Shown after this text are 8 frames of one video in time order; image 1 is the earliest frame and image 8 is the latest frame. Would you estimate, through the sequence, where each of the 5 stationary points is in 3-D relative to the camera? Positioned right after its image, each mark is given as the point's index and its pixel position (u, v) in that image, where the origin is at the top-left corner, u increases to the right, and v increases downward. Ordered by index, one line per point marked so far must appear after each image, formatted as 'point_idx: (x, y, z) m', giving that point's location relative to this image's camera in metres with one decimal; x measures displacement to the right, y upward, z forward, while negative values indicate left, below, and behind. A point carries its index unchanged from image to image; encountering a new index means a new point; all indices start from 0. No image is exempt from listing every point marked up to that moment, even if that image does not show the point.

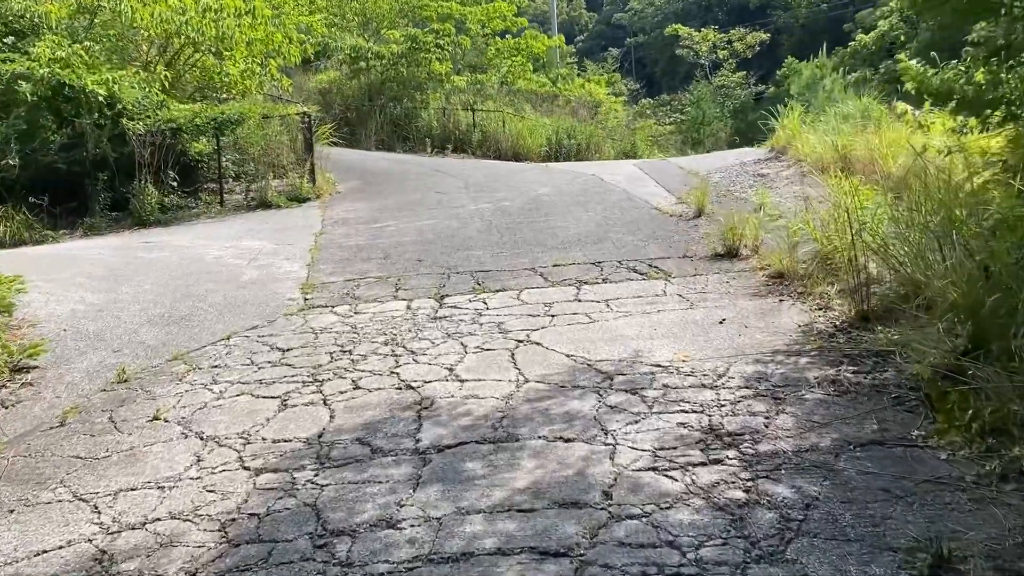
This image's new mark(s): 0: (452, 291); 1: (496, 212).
0: (-0.4, 0.0, +5.7) m
1: (-0.1, +0.8, +8.9) m
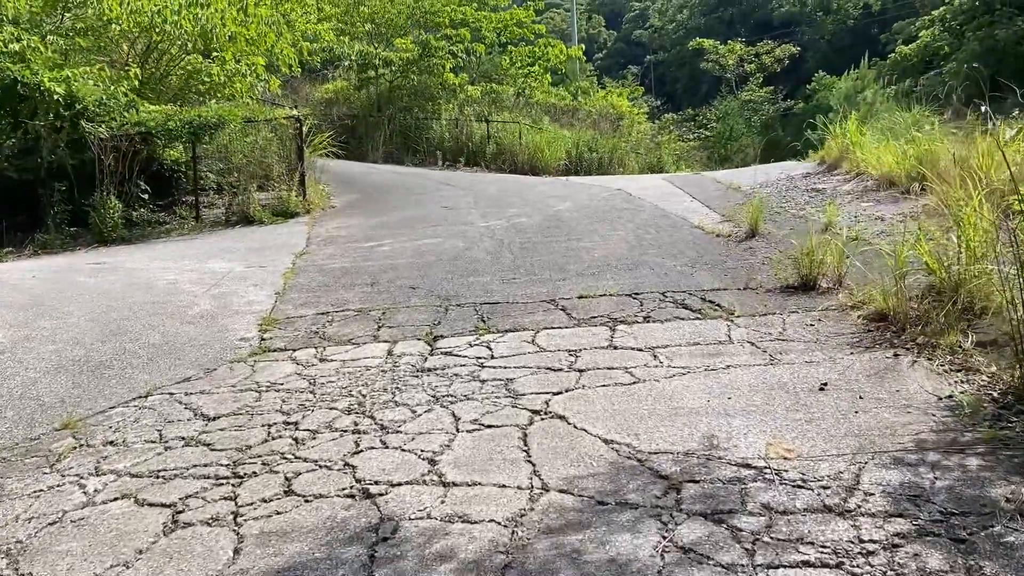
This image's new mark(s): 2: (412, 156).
0: (-0.3, -0.2, +4.4) m
1: (0.0, +0.5, +7.7) m
2: (-1.9, +2.5, +16.5) m
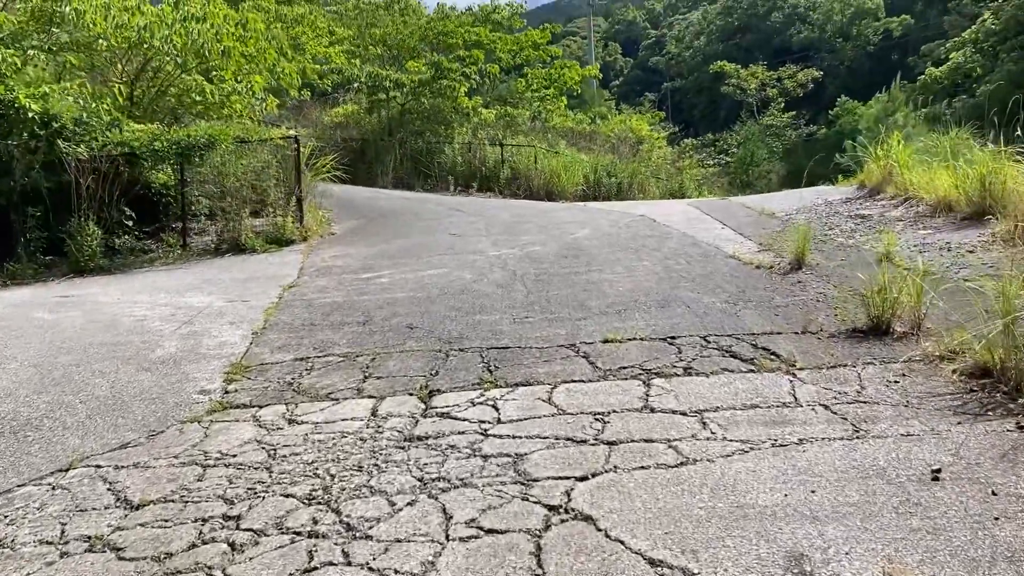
0: (-0.3, -0.4, +3.7) m
1: (+0.1, +0.2, +6.9) m
2: (-1.6, +1.9, +15.8) m
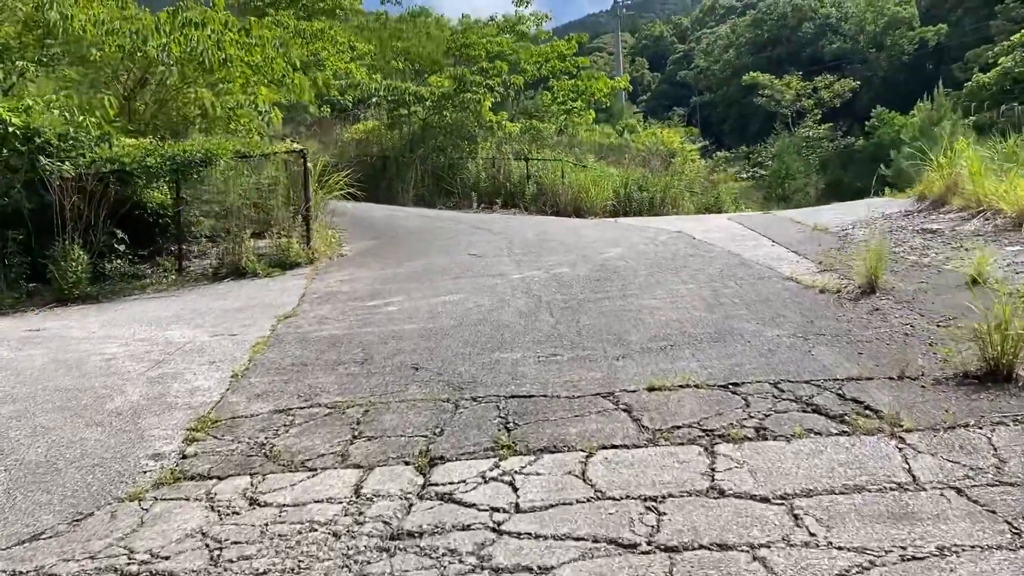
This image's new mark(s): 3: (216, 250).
0: (-0.2, -0.5, +2.9) m
1: (+0.3, 0.0, +6.2) m
2: (-1.2, +1.6, +15.2) m
3: (-2.5, +0.3, +7.5) m
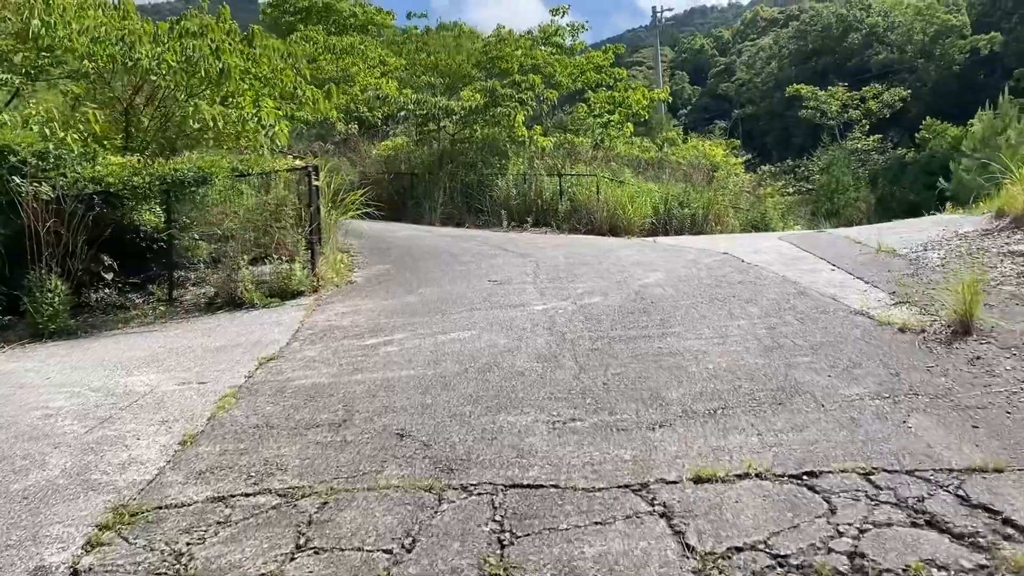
0: (-0.2, -0.7, +2.1) m
1: (+0.4, -0.2, +5.4) m
2: (-0.6, +1.2, +14.4) m
3: (-2.3, +0.1, +6.8) m
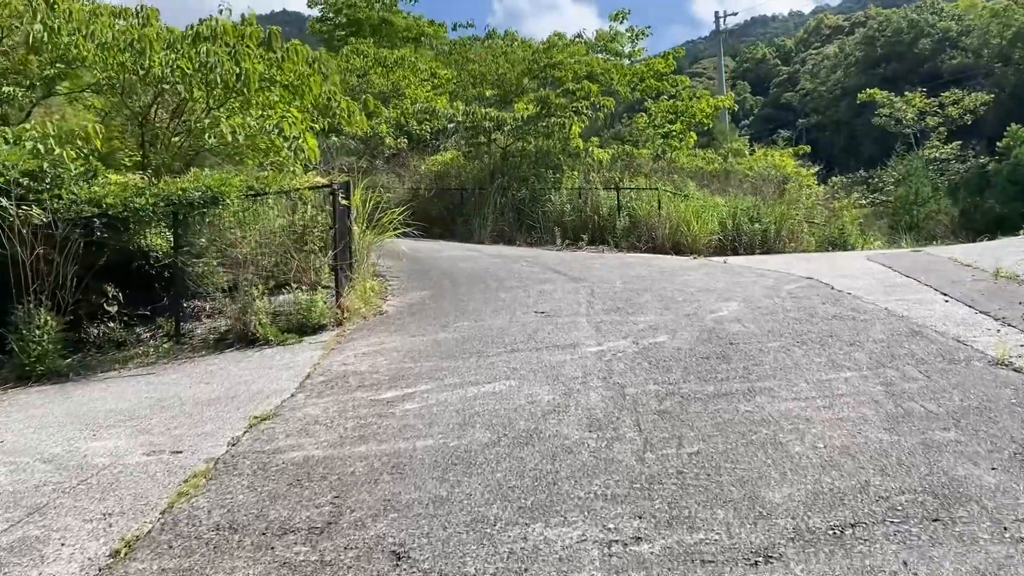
0: (-0.2, -0.8, +1.2) m
1: (+0.7, -0.4, +4.4) m
2: (+0.2, +0.8, +13.6) m
3: (-2.0, -0.2, +6.1) m
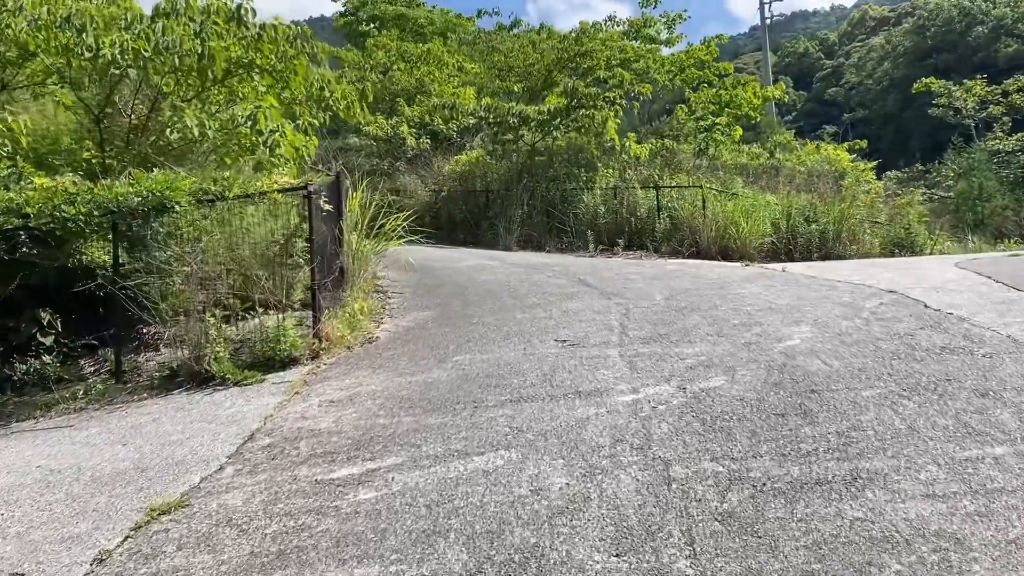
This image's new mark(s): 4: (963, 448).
0: (-0.3, -1.0, +0.1) m
1: (+0.7, -0.5, +3.2) m
2: (+0.6, +0.7, +12.4) m
3: (-1.9, -0.3, +5.0) m
4: (+1.4, -0.5, +2.8) m
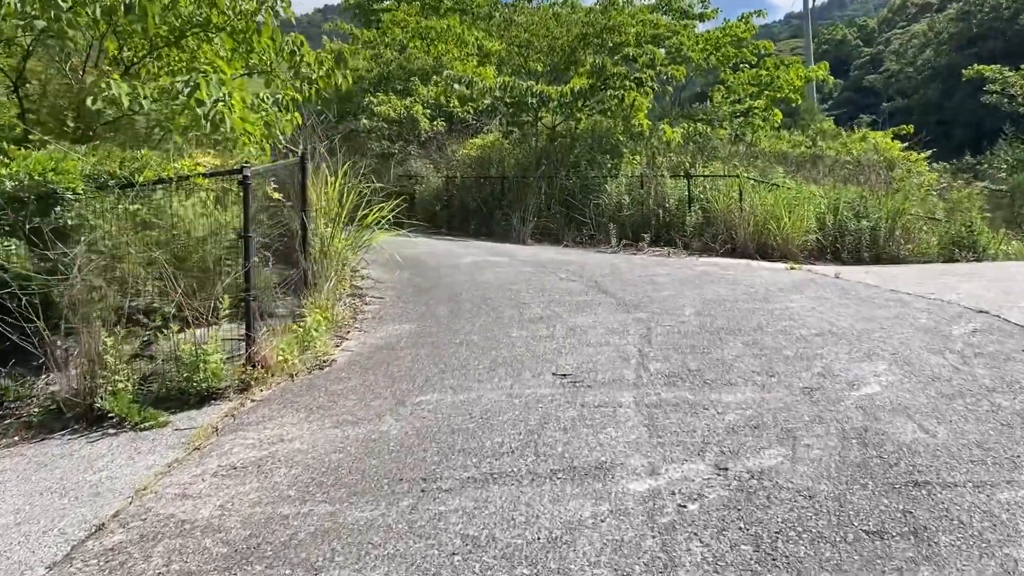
0: (-0.5, -1.1, -1.0) m
1: (+0.5, -0.6, +2.1) m
2: (+0.8, +0.7, +11.2) m
3: (-2.0, -0.3, +3.9) m
4: (+1.3, -0.6, +1.6) m
